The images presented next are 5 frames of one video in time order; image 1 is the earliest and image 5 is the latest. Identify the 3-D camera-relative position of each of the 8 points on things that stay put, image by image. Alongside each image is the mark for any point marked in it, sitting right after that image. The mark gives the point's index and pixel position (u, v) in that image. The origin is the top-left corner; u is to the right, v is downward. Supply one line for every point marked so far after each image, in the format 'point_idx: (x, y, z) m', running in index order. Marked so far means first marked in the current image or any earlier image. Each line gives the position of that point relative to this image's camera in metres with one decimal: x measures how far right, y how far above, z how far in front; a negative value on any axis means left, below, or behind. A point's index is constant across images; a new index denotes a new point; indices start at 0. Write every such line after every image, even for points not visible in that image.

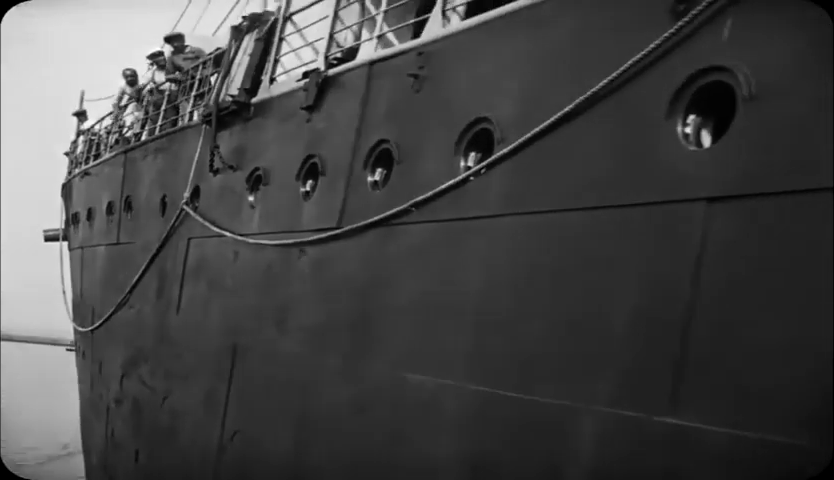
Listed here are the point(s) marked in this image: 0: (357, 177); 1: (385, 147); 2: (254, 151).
0: (-0.3, +0.3, +6.1) m
1: (-0.1, +0.5, +5.9) m
2: (-1.1, +0.6, +7.8) m
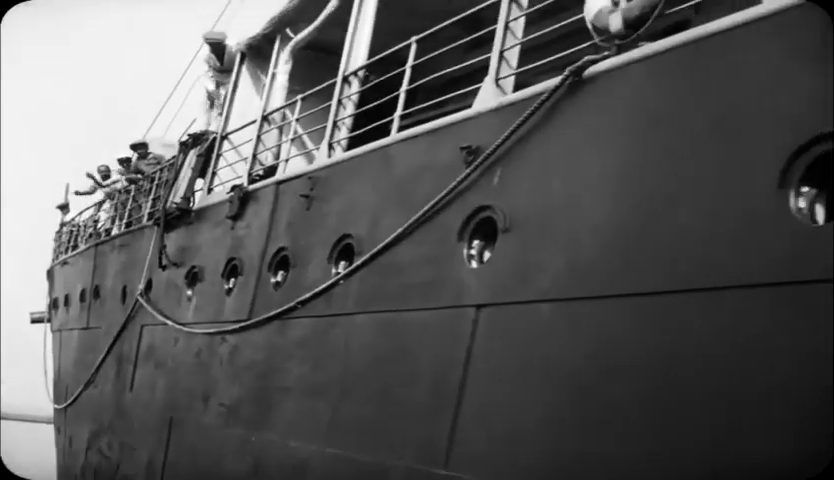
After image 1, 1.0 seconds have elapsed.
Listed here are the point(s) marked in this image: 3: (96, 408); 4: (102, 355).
0: (-0.9, -0.2, +7.3) m
1: (-0.8, -0.1, +7.1) m
2: (-1.7, -0.1, +9.0) m
3: (-3.1, -1.6, +11.3) m
4: (-3.0, -1.1, +11.3) m
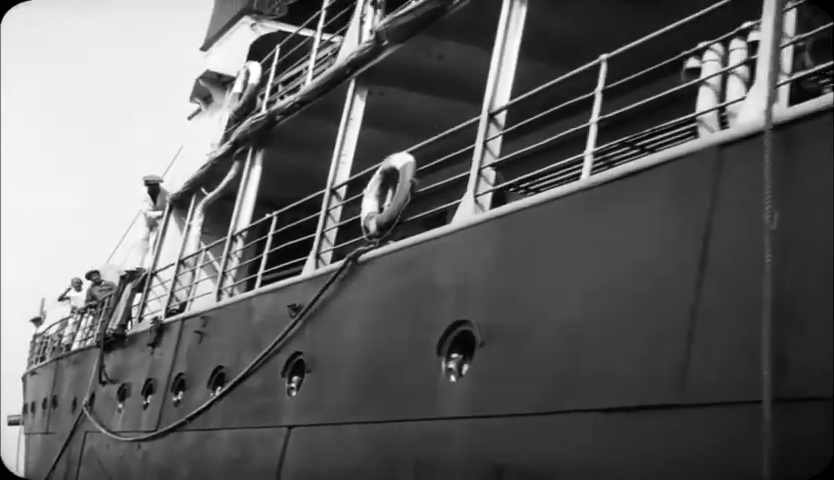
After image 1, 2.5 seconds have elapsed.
0: (-1.9, -1.2, +9.1) m
1: (-1.8, -1.0, +8.9) m
2: (-2.7, -1.2, +10.8) m
3: (-4.1, -2.9, +12.9) m
4: (-4.0, -2.4, +12.9) m
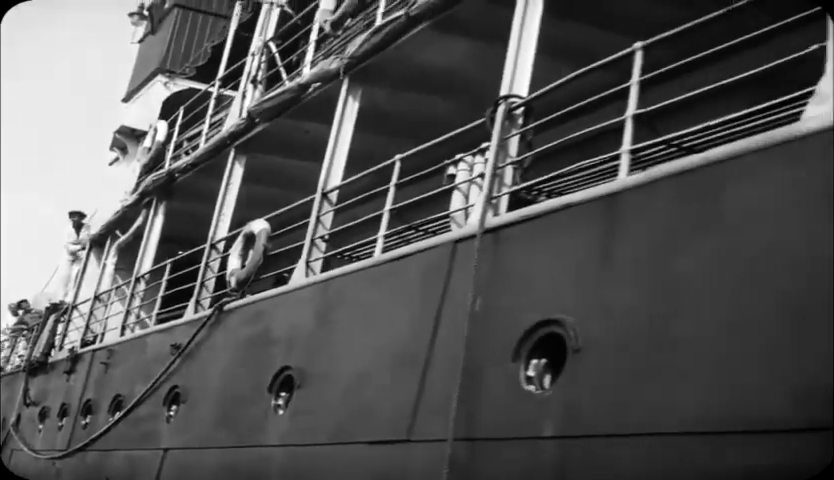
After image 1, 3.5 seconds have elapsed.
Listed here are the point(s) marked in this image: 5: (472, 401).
0: (-2.9, -1.6, +10.2) m
1: (-2.8, -1.4, +10.0) m
2: (-3.8, -1.6, +11.9) m
3: (-5.2, -3.3, +13.9) m
4: (-5.1, -2.8, +14.0) m
5: (+0.2, -0.6, +4.6) m
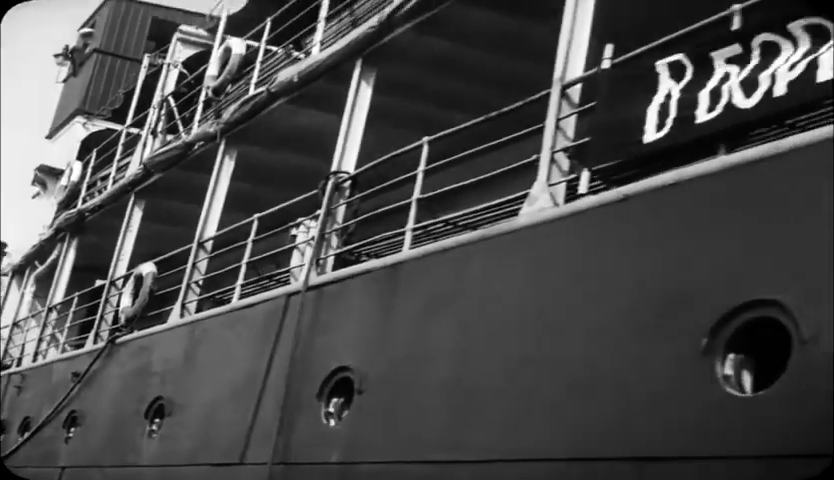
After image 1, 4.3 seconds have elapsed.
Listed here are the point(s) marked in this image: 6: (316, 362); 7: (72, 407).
0: (-4.0, -1.9, +11.1) m
1: (-3.8, -1.7, +10.9) m
2: (-4.9, -1.9, +12.7) m
3: (-6.4, -3.6, +14.7) m
4: (-6.3, -3.1, +14.7) m
5: (-0.6, -0.9, +5.6) m
6: (-0.5, -0.6, +5.6) m
7: (-2.6, -1.3, +9.0) m
